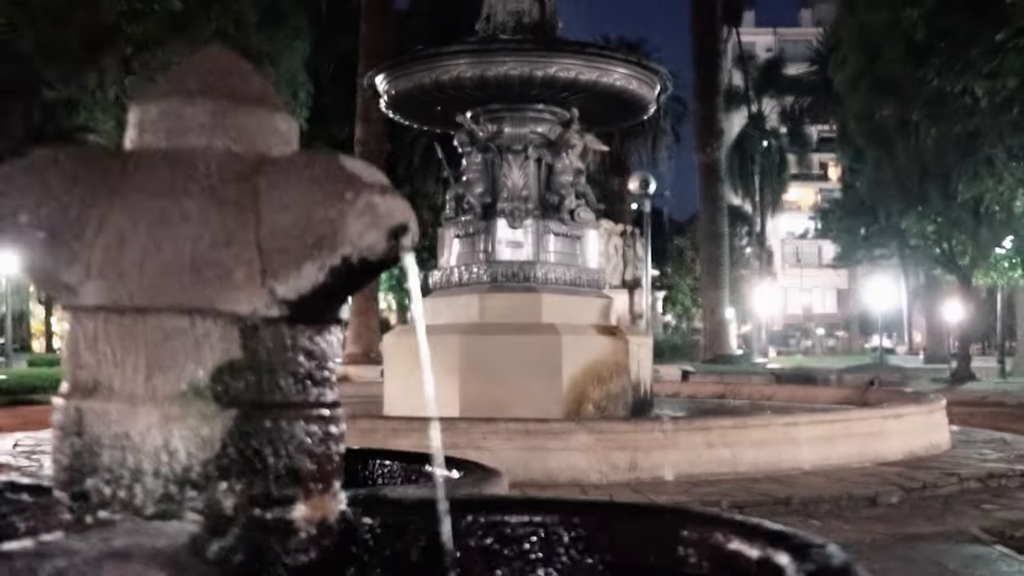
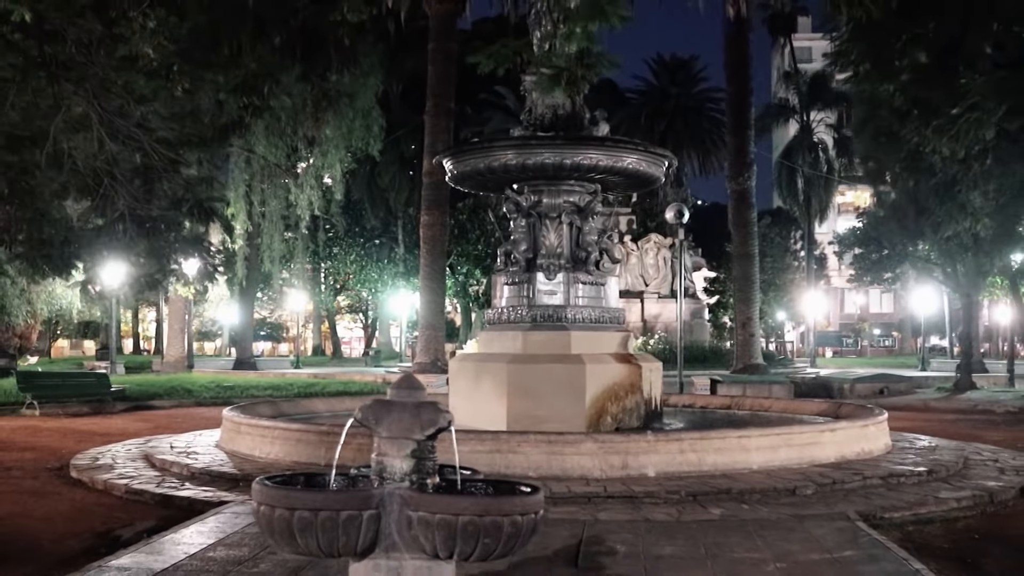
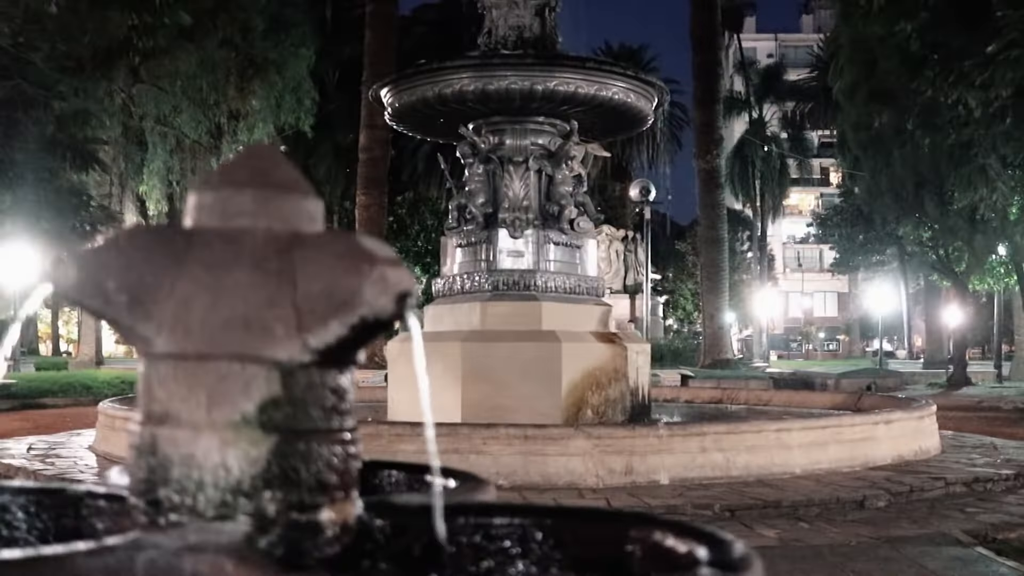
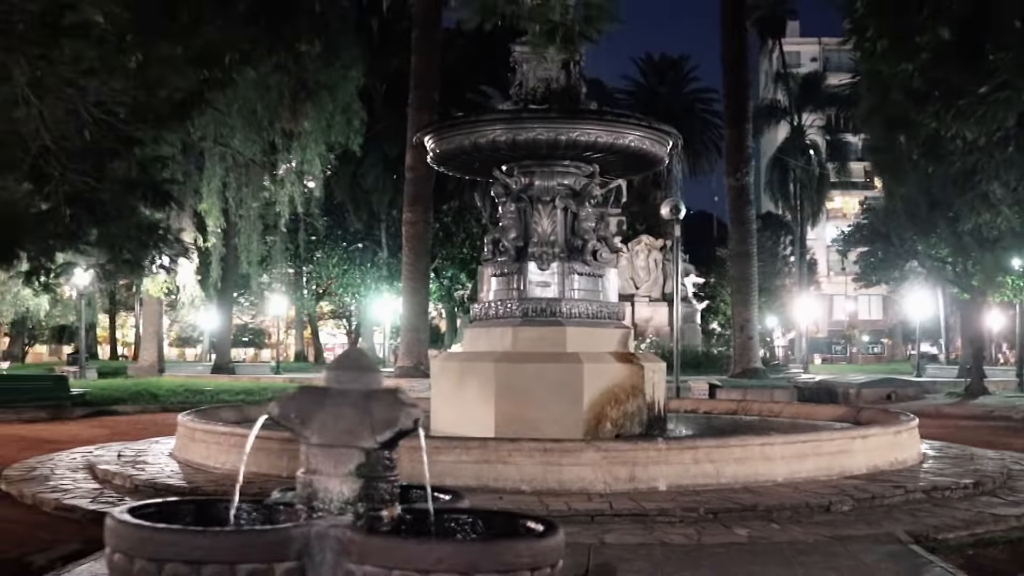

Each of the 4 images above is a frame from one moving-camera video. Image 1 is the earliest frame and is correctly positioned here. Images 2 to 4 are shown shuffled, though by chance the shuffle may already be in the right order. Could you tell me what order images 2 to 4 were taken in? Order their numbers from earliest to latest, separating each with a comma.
3, 4, 2
